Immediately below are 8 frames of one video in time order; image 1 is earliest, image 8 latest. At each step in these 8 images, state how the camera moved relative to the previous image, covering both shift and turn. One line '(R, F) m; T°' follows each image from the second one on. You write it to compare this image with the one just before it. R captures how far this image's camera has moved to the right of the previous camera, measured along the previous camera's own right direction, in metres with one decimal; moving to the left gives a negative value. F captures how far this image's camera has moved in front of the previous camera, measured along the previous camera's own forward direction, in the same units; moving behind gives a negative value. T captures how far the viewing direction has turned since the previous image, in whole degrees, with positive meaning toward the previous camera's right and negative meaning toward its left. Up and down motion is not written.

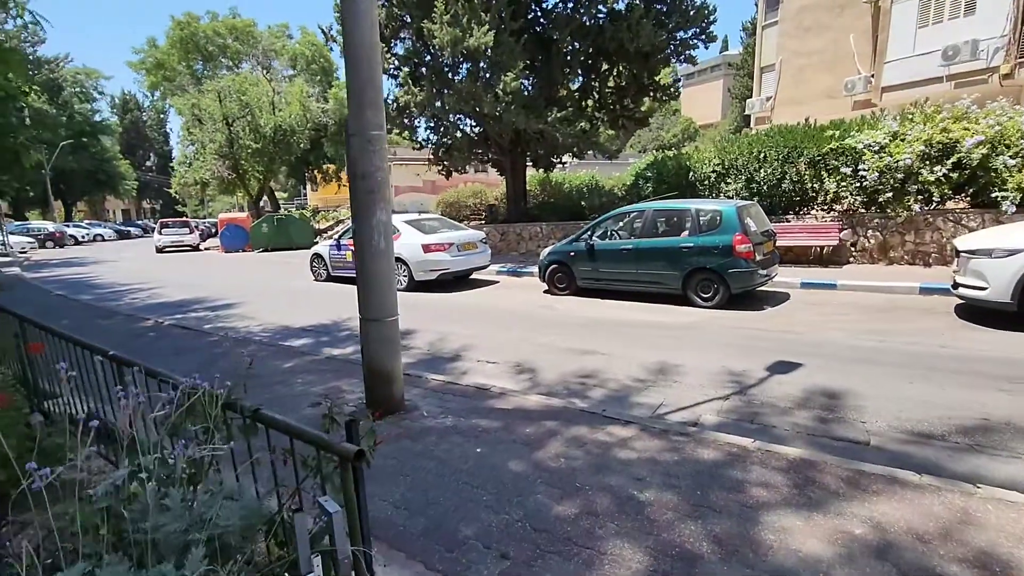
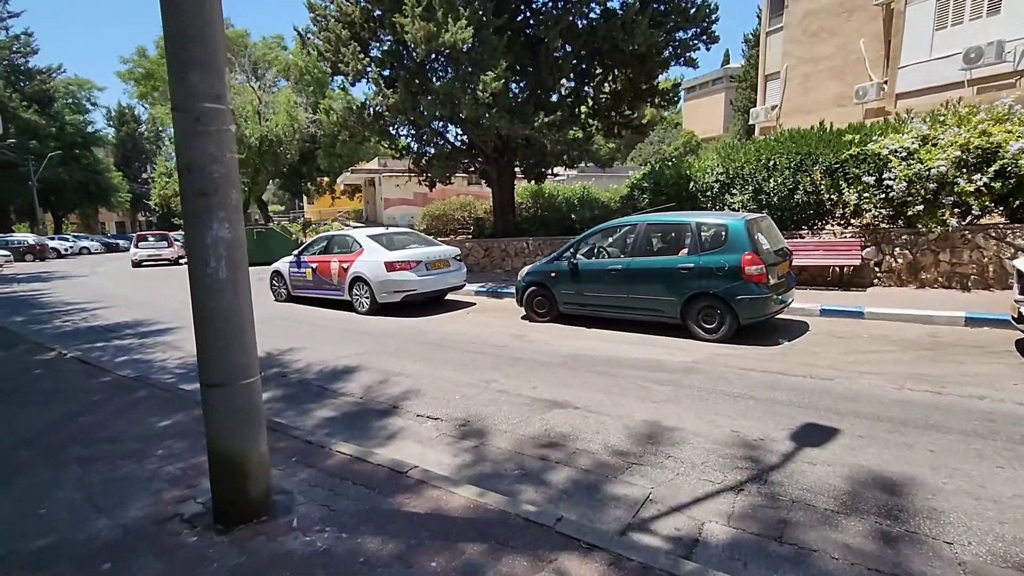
(+0.4, +1.1) m; 0°
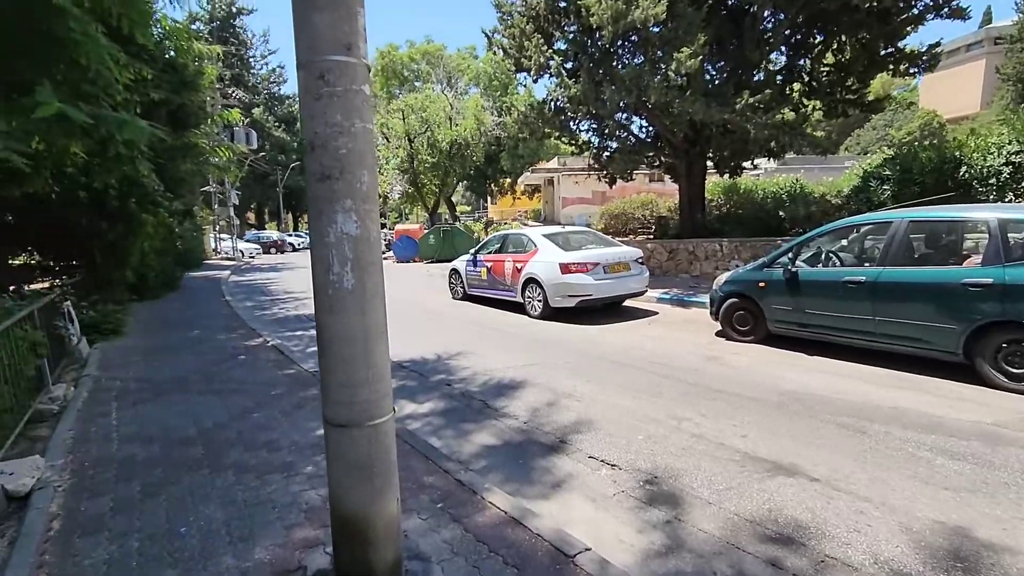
(-0.1, +0.8) m; -17°
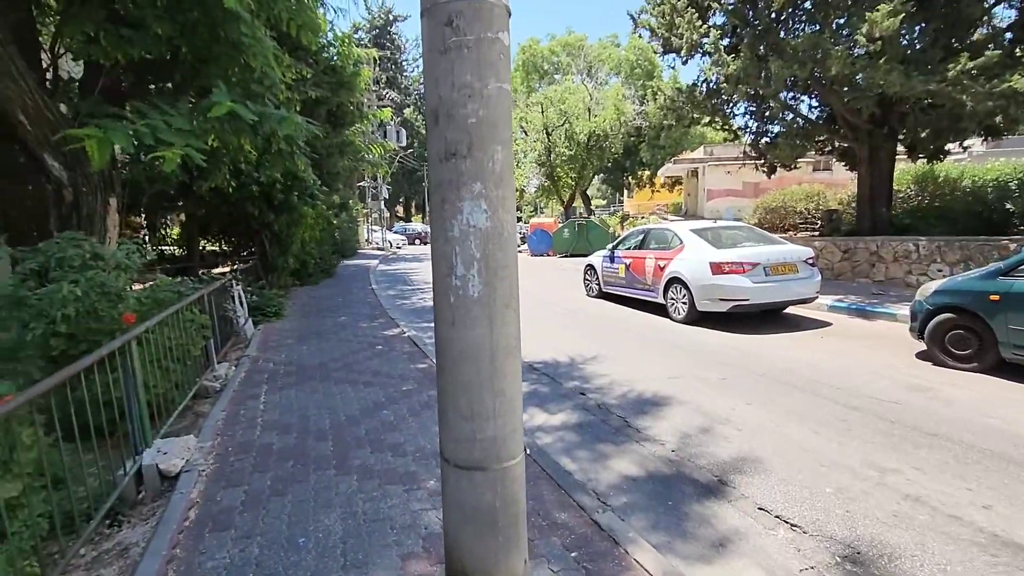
(-0.1, +0.5) m; -13°
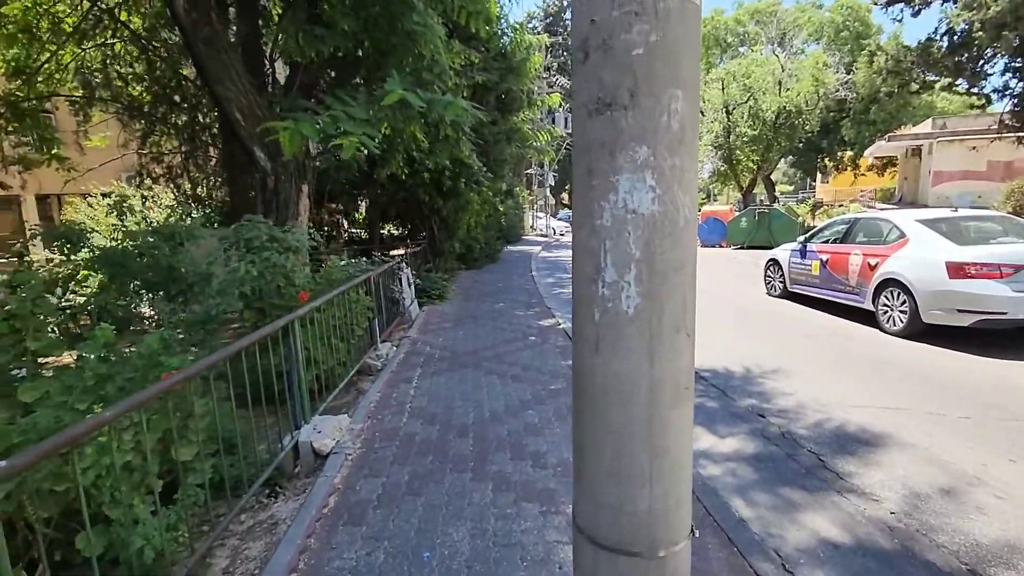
(0.0, +0.5) m; -16°
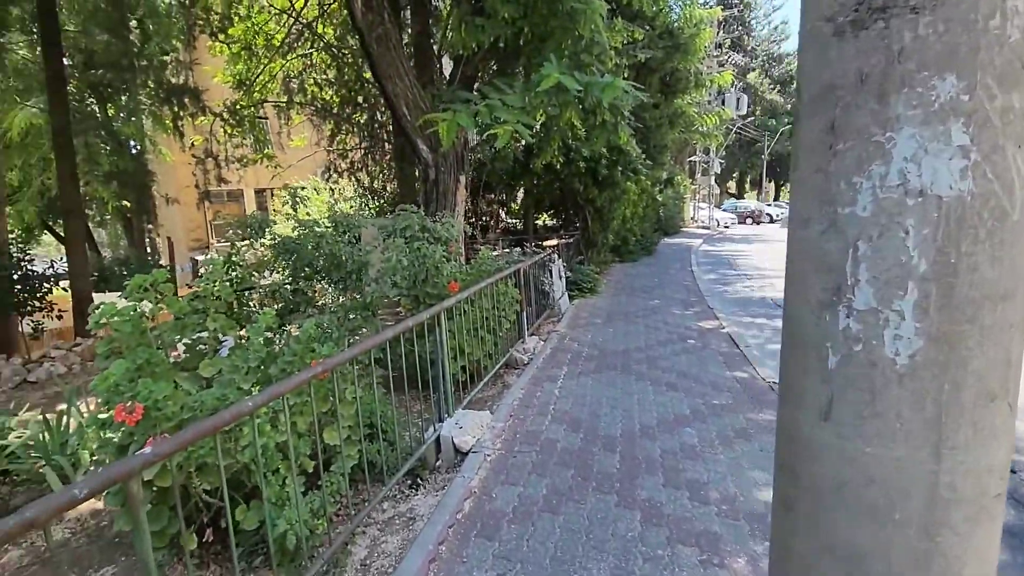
(0.0, +0.4) m; -15°
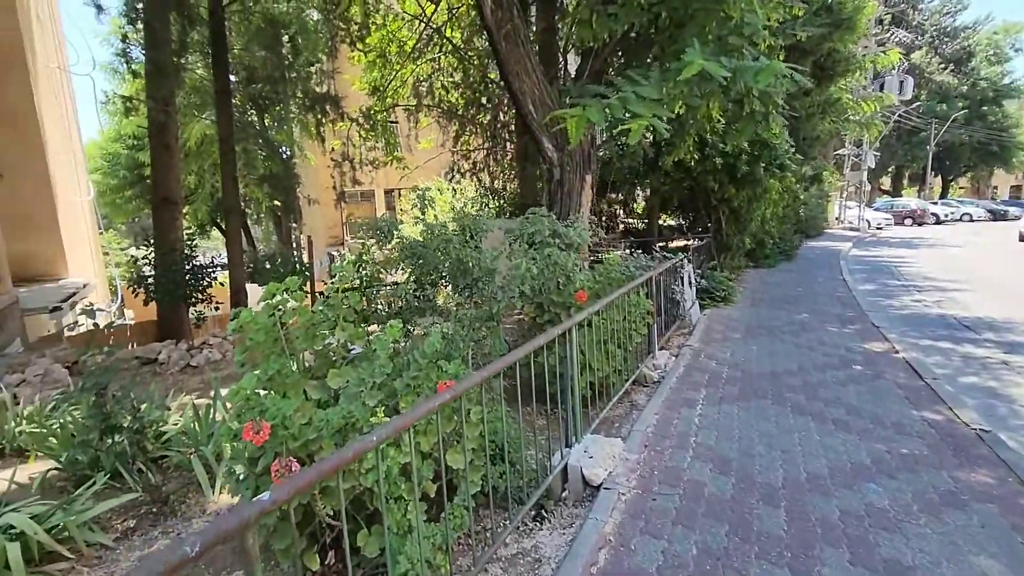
(-0.2, +0.4) m; -11°
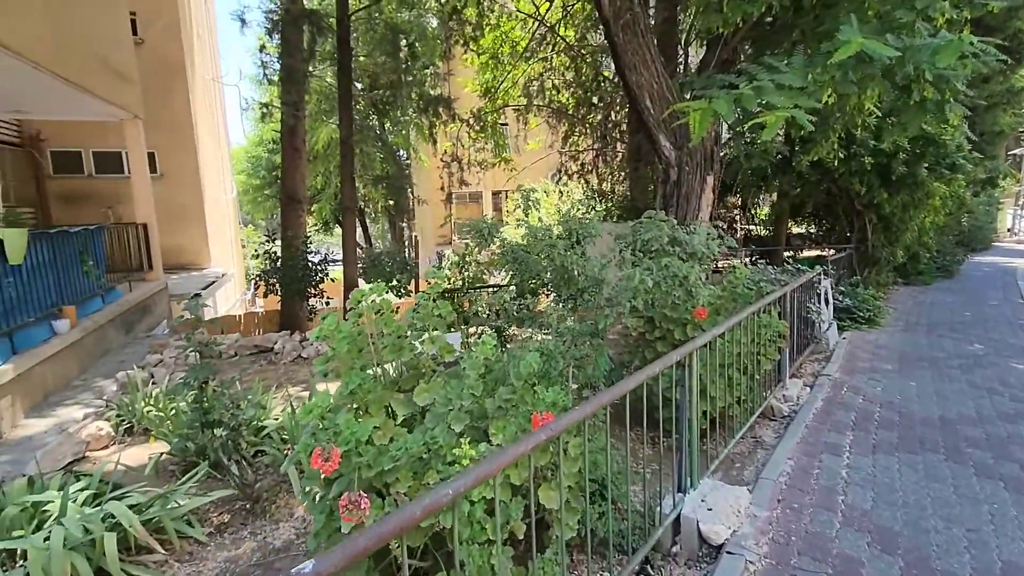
(0.0, +0.5) m; -10°
